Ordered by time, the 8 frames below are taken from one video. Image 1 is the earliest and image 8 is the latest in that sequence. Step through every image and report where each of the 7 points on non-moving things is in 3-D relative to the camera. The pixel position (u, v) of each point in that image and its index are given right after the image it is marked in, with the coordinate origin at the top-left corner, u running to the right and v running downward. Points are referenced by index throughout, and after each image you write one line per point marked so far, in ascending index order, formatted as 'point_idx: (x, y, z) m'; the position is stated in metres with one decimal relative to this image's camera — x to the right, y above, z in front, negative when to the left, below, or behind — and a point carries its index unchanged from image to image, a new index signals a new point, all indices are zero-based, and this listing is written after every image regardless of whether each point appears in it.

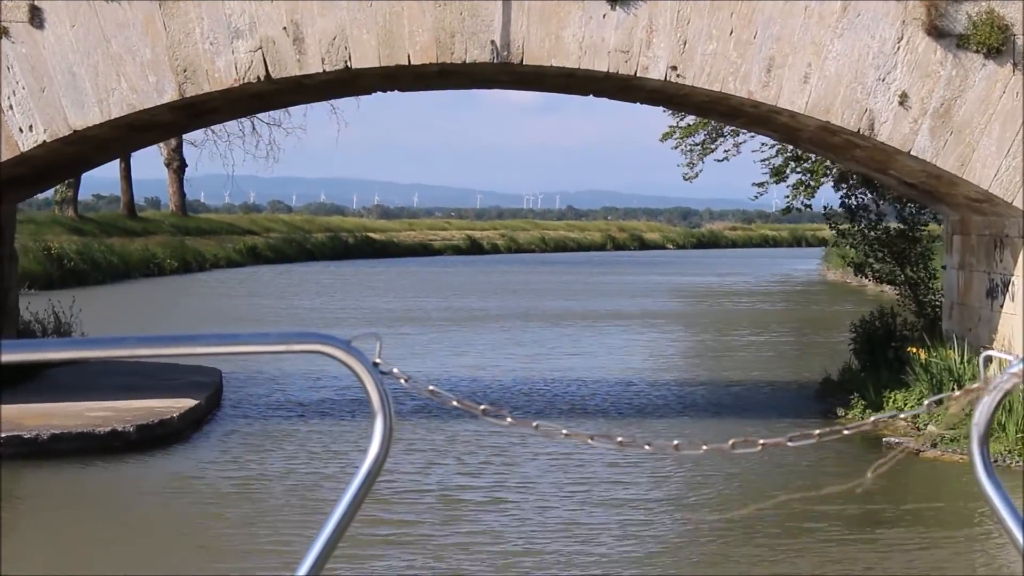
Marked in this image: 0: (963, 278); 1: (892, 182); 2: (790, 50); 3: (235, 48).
0: (+3.5, +0.1, +9.9) m
1: (+3.0, +0.8, +9.9) m
2: (+1.9, +1.6, +8.5) m
3: (-1.9, +1.6, +8.7) m
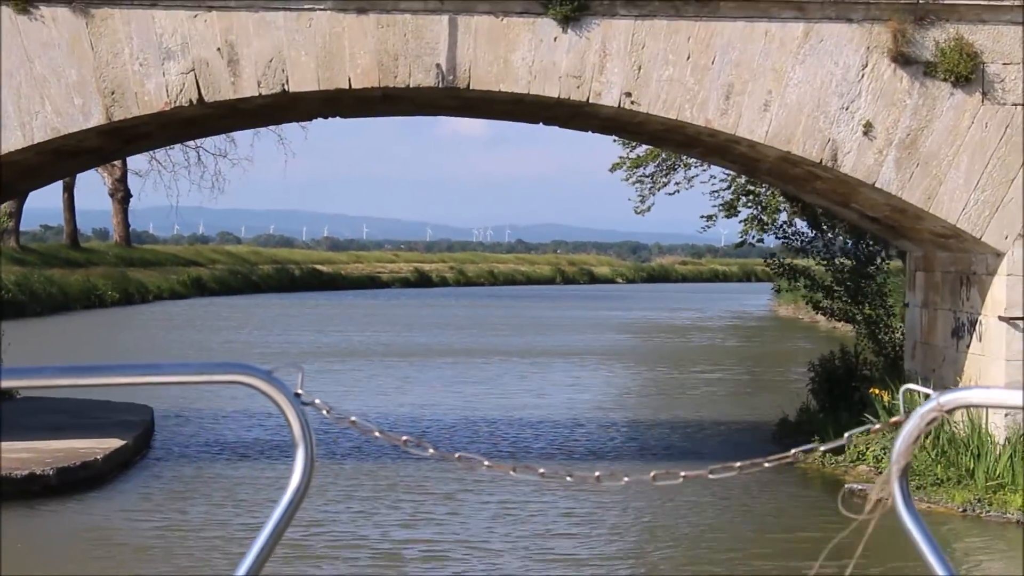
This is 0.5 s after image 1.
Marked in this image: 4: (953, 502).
0: (+3.1, -0.2, +9.5) m
1: (+2.6, +0.5, +9.6) m
2: (+1.5, +1.4, +8.1) m
3: (-2.2, +1.4, +8.2) m
4: (+3.0, -1.4, +8.5) m
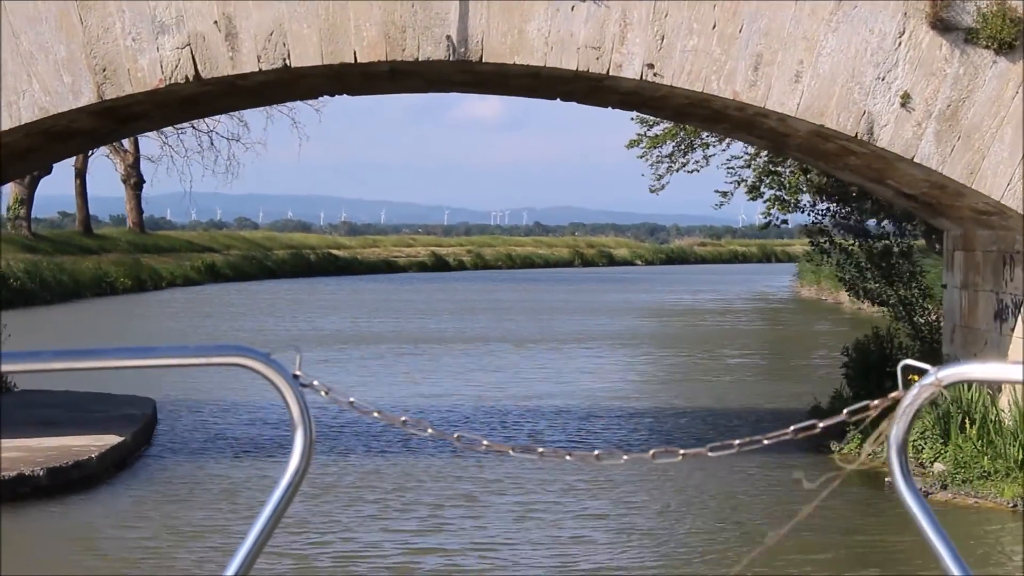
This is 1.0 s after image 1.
0: (+3.3, -0.1, +9.0) m
1: (+2.7, +0.7, +9.1) m
2: (+1.6, +1.5, +7.6) m
3: (-2.2, +1.5, +7.7) m
4: (+3.1, -1.3, +8.0) m
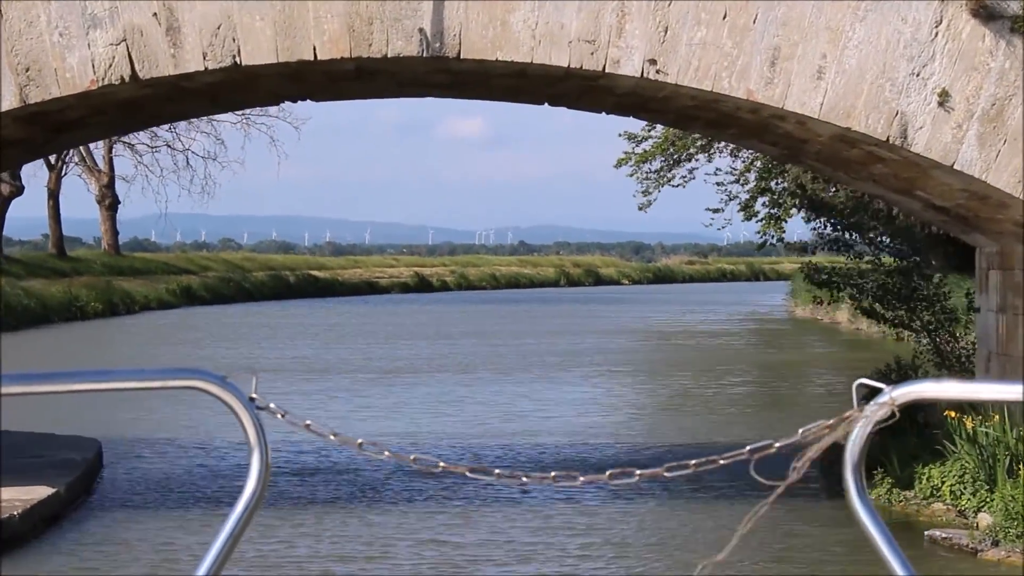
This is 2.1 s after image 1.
0: (+3.2, -0.2, +8.1) m
1: (+2.6, +0.5, +8.2) m
2: (+1.5, +1.3, +6.7) m
3: (-2.2, +1.3, +6.7) m
4: (+3.0, -1.5, +7.1) m
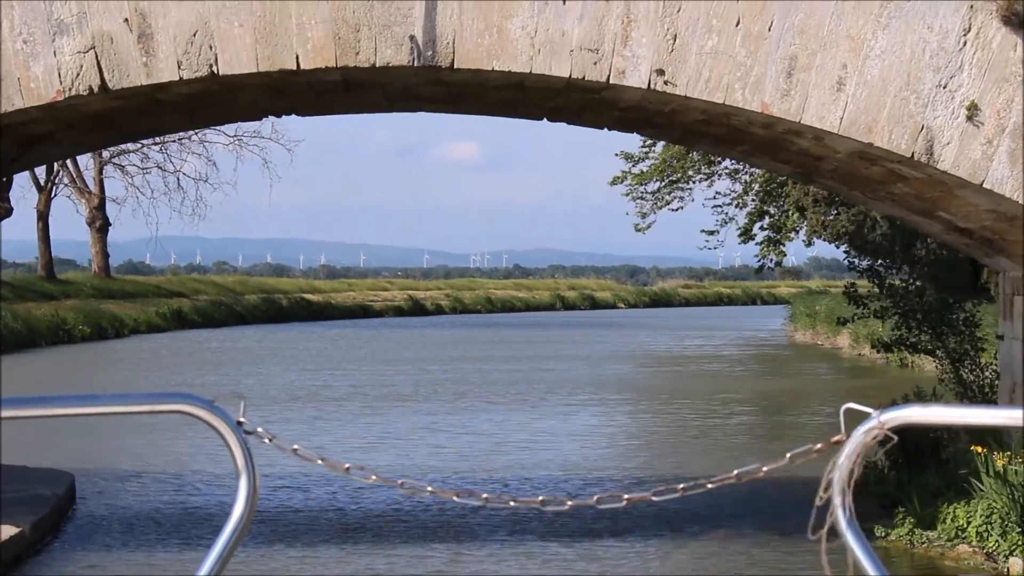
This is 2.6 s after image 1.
0: (+3.1, -0.4, +7.6) m
1: (+2.6, +0.4, +7.7) m
2: (+1.5, +1.2, +6.2) m
3: (-2.3, +1.2, +6.3) m
4: (+3.0, -1.6, +6.6) m
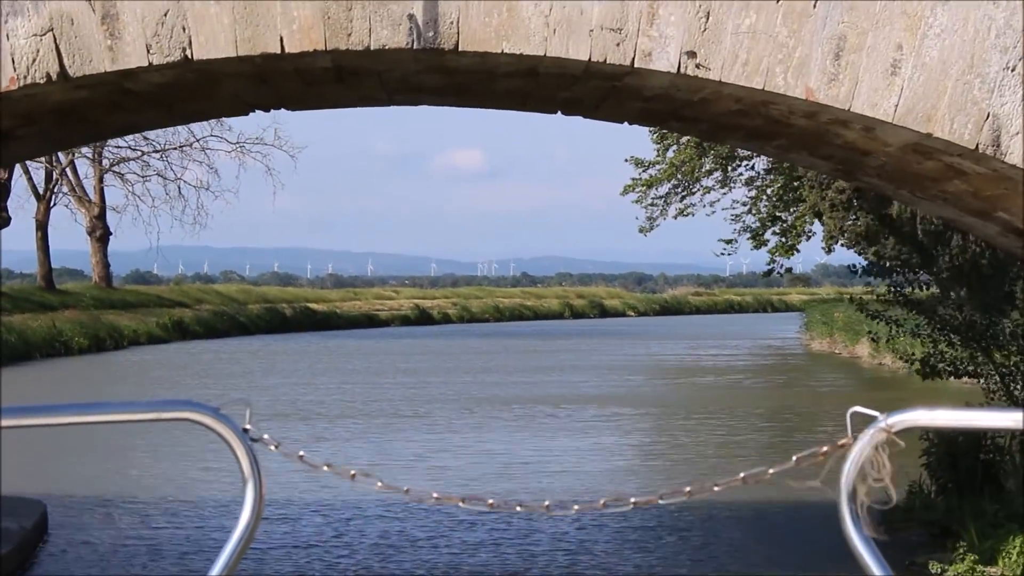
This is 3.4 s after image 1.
0: (+3.2, -0.4, +6.9) m
1: (+2.6, +0.3, +7.0) m
2: (+1.6, +1.2, +5.5) m
3: (-2.2, +1.1, +5.6) m
4: (+3.1, -1.6, +5.8) m
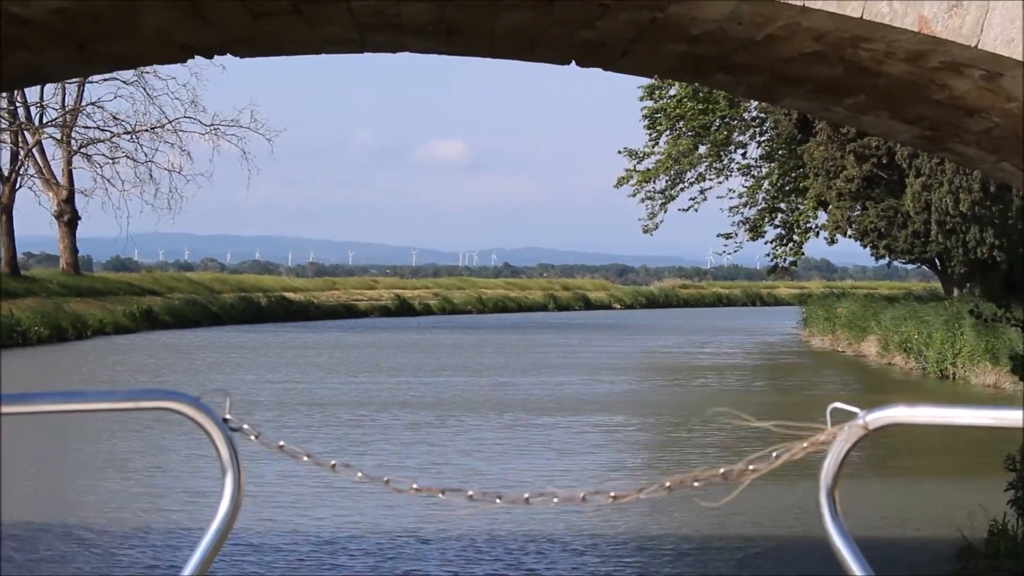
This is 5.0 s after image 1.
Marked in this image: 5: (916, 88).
0: (+3.2, -0.4, +5.5) m
1: (+2.7, +0.3, +5.6) m
2: (+1.6, +1.2, +4.1) m
3: (-2.2, +1.2, +4.1) m
4: (+3.1, -1.6, +4.4) m
5: (+1.6, +0.8, +4.8) m
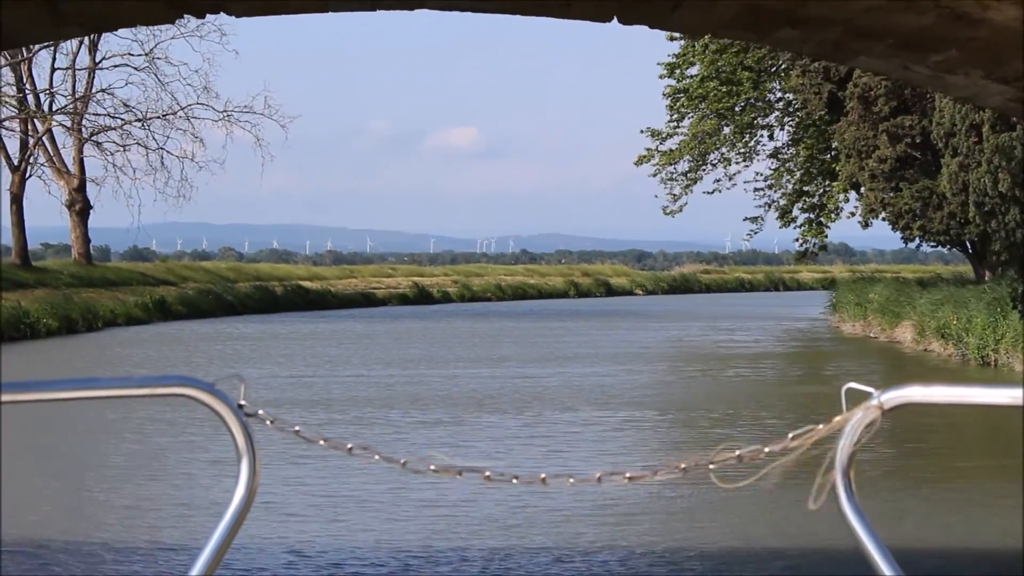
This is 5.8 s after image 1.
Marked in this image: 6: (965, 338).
0: (+3.3, -0.4, +4.7) m
1: (+2.8, +0.4, +4.8) m
2: (+1.7, +1.2, +3.4) m
3: (-2.1, +1.2, +3.4) m
4: (+3.2, -1.6, +3.7) m
5: (+1.7, +0.8, +4.0) m
6: (+7.0, -0.8, +19.4) m
